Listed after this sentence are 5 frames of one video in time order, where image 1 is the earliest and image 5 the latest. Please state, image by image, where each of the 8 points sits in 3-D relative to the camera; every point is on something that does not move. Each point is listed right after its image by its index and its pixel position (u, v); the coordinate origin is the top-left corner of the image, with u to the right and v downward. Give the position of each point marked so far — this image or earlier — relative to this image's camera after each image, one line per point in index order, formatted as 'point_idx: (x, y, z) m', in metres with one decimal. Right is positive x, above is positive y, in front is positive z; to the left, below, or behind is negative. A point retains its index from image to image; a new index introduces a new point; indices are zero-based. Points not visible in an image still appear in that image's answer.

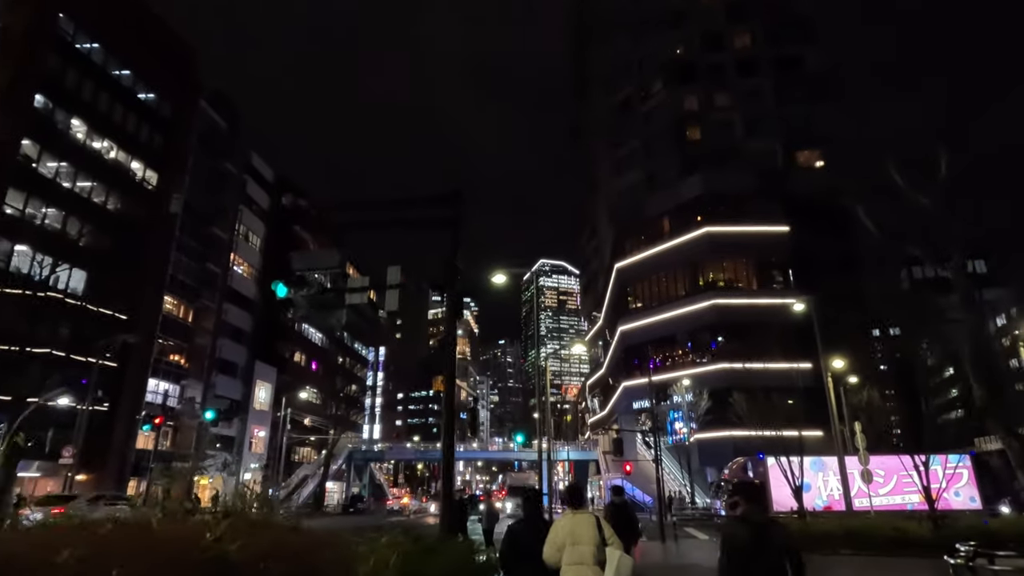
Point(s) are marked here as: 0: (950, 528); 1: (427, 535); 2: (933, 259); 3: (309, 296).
0: (+13.3, -7.3, +19.5) m
1: (-1.4, -4.4, +11.2) m
2: (+8.5, +0.6, +12.9) m
3: (-4.7, -0.2, +14.6) m
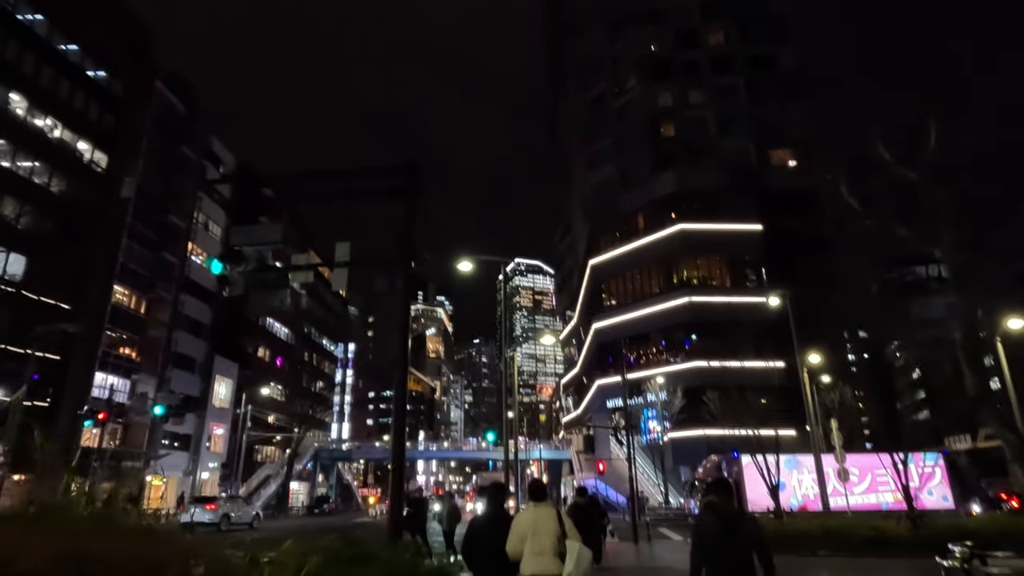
0: (+12.2, -7.0, +18.8) m
1: (-2.2, -3.9, +9.9) m
2: (+7.8, +0.9, +12.0) m
3: (-5.5, +0.3, +13.2) m
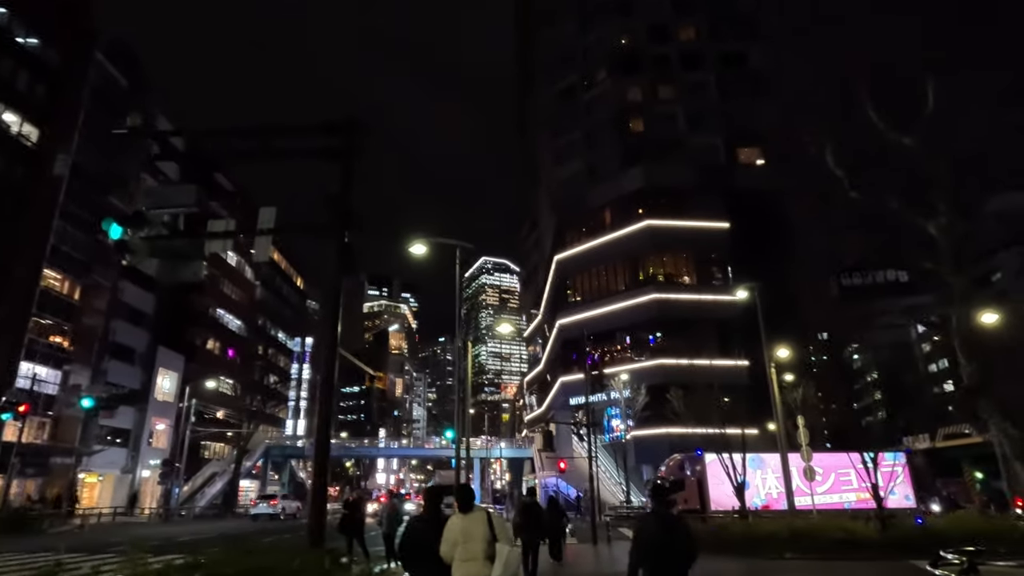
0: (+10.8, -6.7, +17.9) m
1: (-3.0, -3.4, +8.3) m
2: (+6.9, +1.3, +10.9) m
3: (-6.4, +0.9, +11.4) m
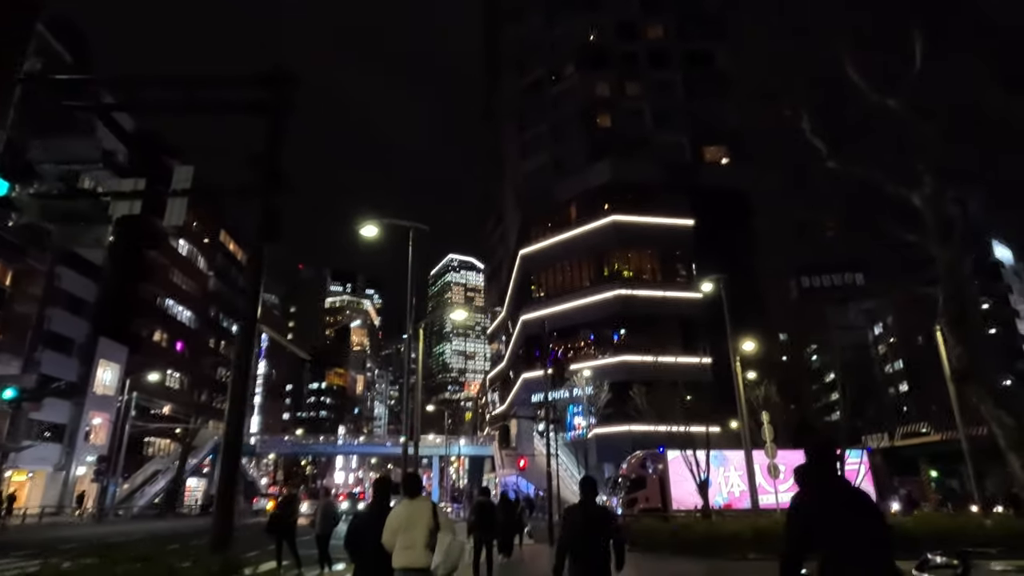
0: (+9.5, -6.5, +17.2) m
1: (-3.8, -2.9, +6.9) m
2: (+6.1, +1.6, +10.1) m
3: (-7.2, +1.4, +9.8) m
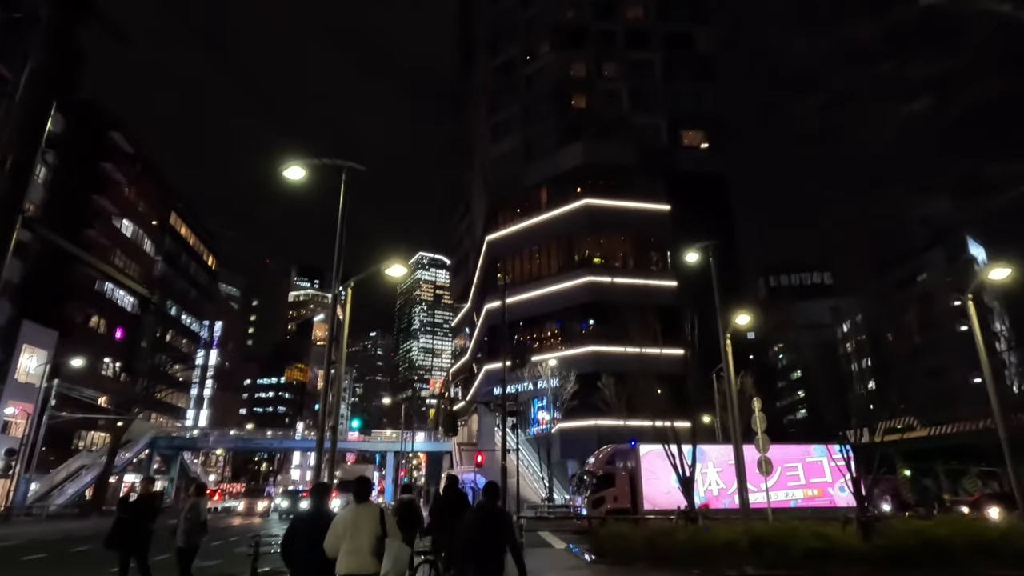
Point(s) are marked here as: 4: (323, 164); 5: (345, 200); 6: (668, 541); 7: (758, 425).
0: (+8.3, -5.5, +14.4) m
1: (-4.4, -1.8, +3.4) m
2: (+5.3, +2.6, +7.0) m
3: (-8.0, +2.6, +6.2) m
4: (-4.9, +3.2, +17.0) m
5: (-4.4, +2.3, +16.9) m
6: (+3.8, -5.9, +15.1) m
7: (+7.8, -4.5, +20.4) m
